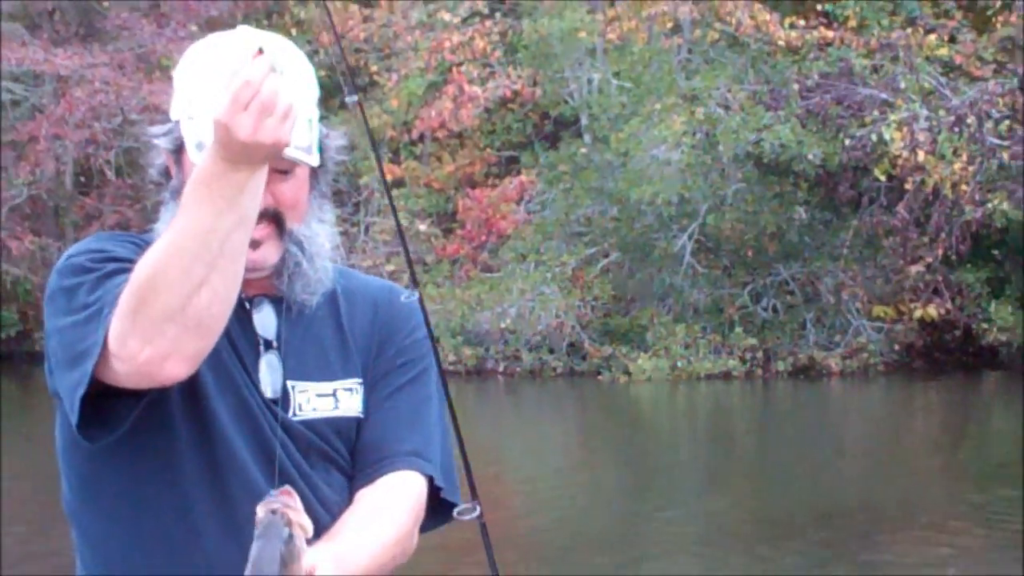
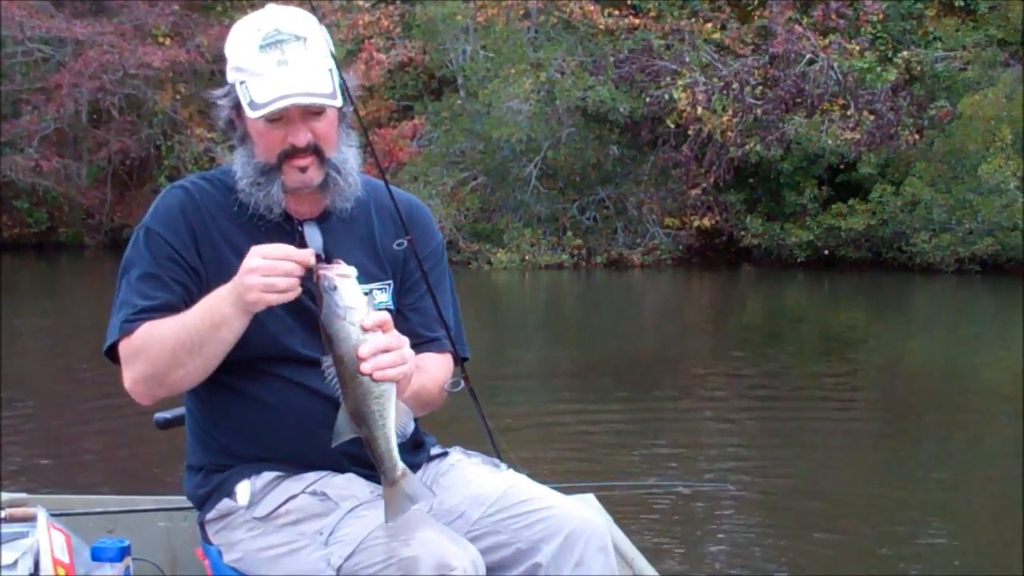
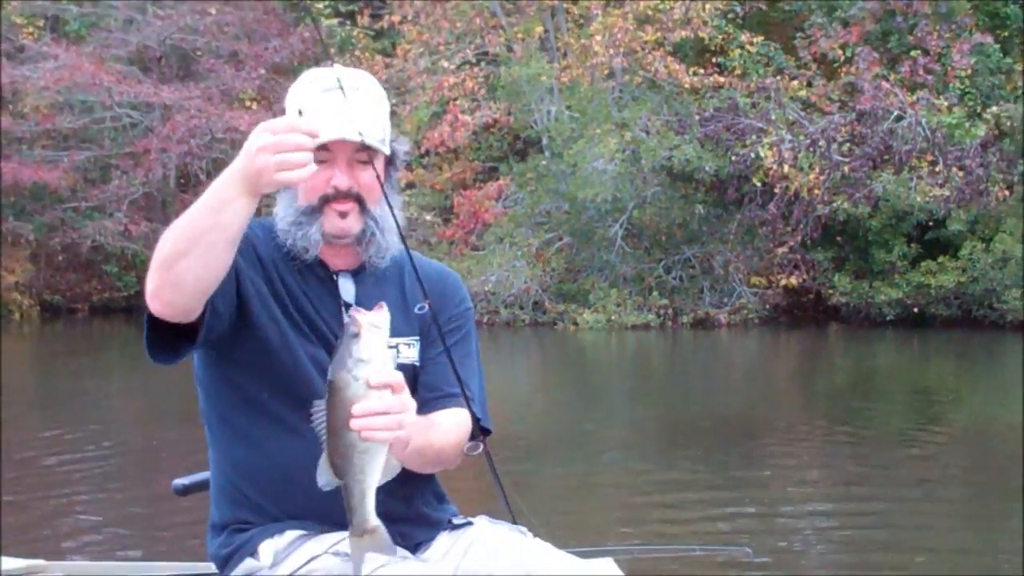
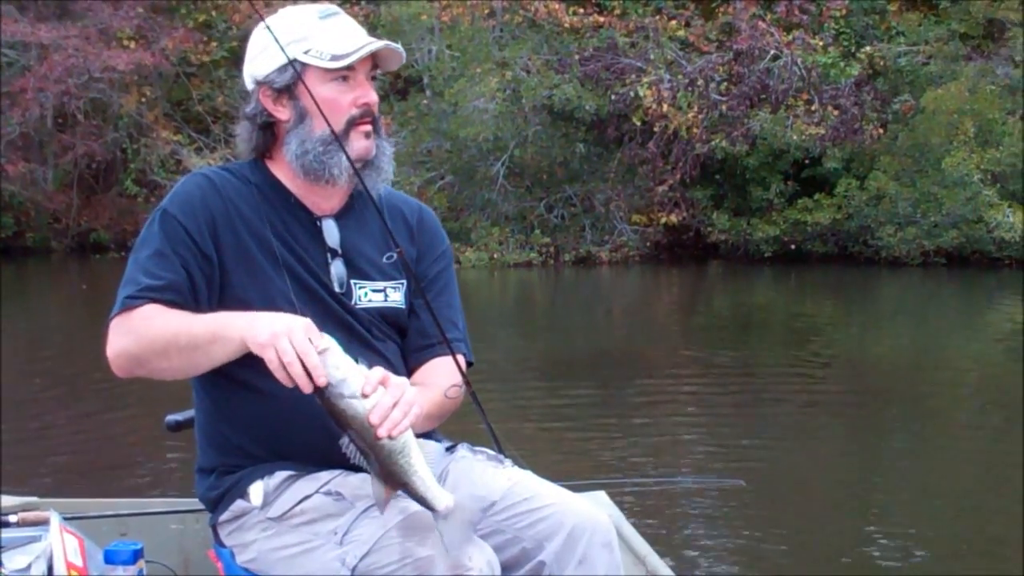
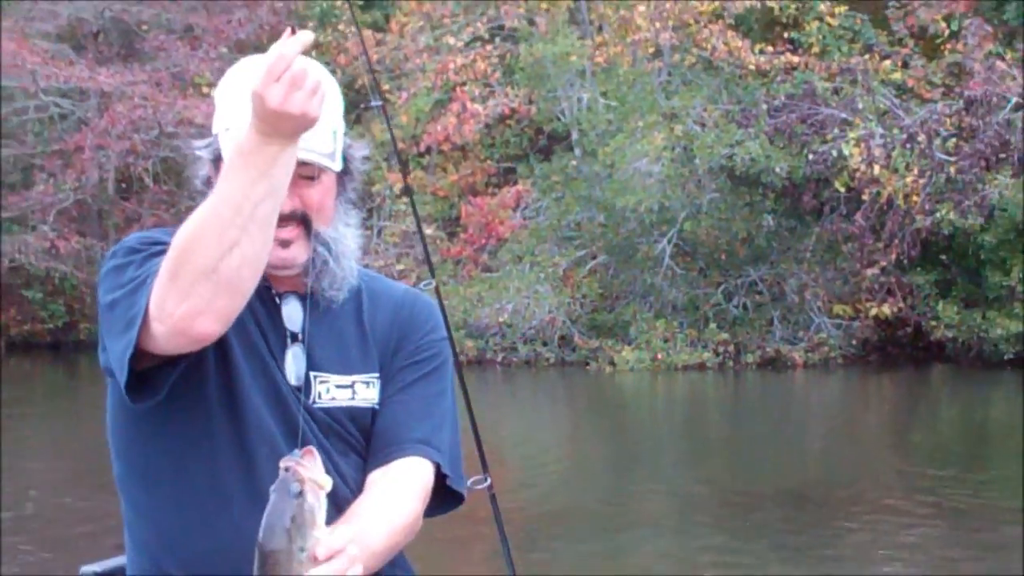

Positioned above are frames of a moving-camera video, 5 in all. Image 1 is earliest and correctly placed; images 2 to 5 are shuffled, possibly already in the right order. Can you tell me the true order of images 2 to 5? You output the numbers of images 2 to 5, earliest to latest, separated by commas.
5, 3, 2, 4
